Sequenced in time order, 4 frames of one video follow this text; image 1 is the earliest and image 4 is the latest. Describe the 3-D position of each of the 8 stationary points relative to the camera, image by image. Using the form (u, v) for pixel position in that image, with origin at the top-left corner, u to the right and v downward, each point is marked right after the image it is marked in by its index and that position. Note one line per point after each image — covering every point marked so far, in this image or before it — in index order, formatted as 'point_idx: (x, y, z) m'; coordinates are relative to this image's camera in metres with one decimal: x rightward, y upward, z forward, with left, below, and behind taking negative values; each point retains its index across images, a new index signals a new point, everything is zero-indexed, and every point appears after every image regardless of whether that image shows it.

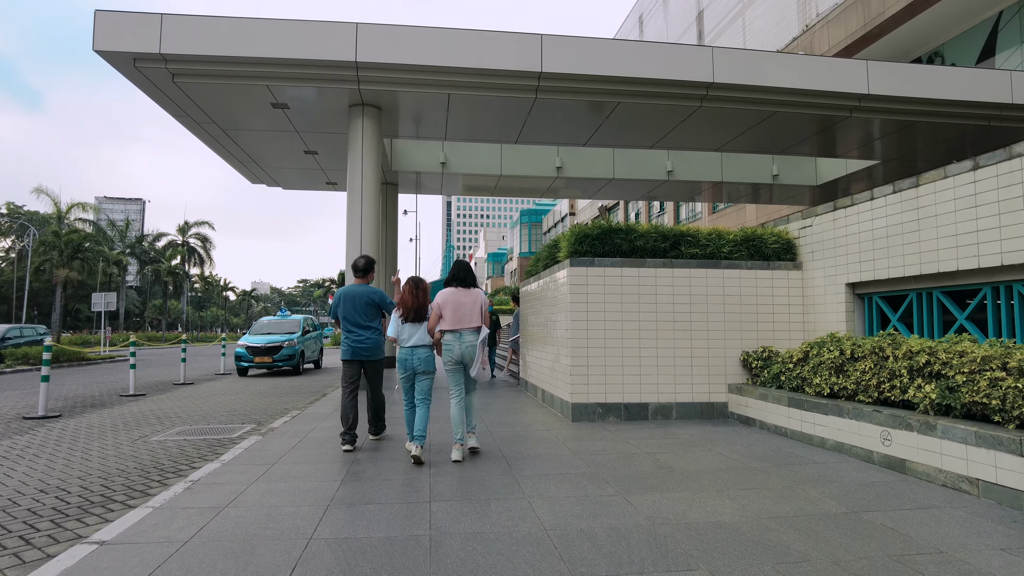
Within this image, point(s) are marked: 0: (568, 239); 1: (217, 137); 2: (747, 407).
0: (+0.6, +0.6, +7.6) m
1: (-6.3, +3.3, +13.9) m
2: (+2.5, -1.3, +6.9) m
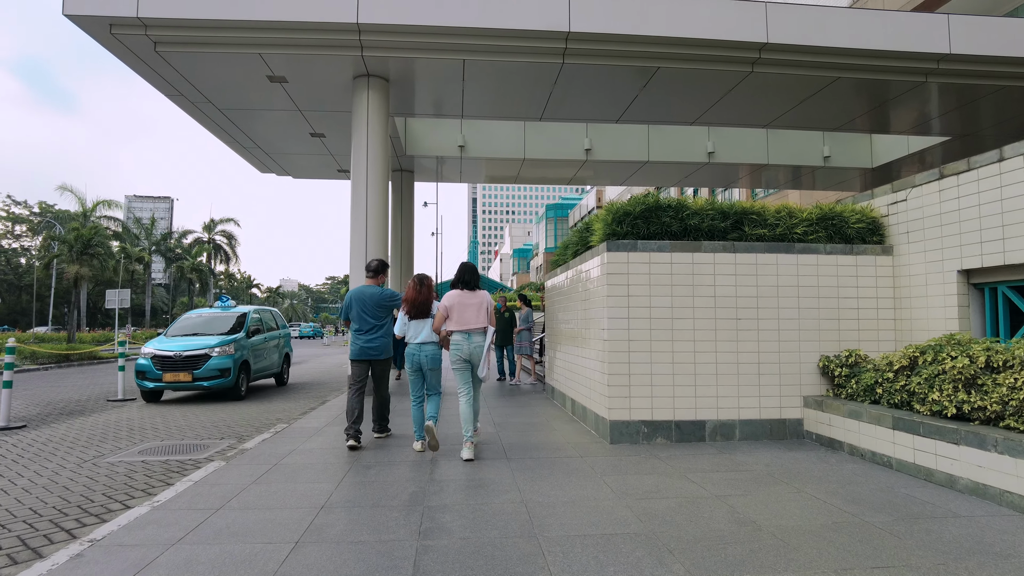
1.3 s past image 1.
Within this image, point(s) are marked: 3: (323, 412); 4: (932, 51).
0: (+0.9, +0.7, +6.2) m
1: (-5.8, +3.4, +12.9) m
2: (+2.7, -1.2, +5.5) m
3: (-2.3, -1.5, +8.1) m
4: (+6.4, +3.6, +9.9) m
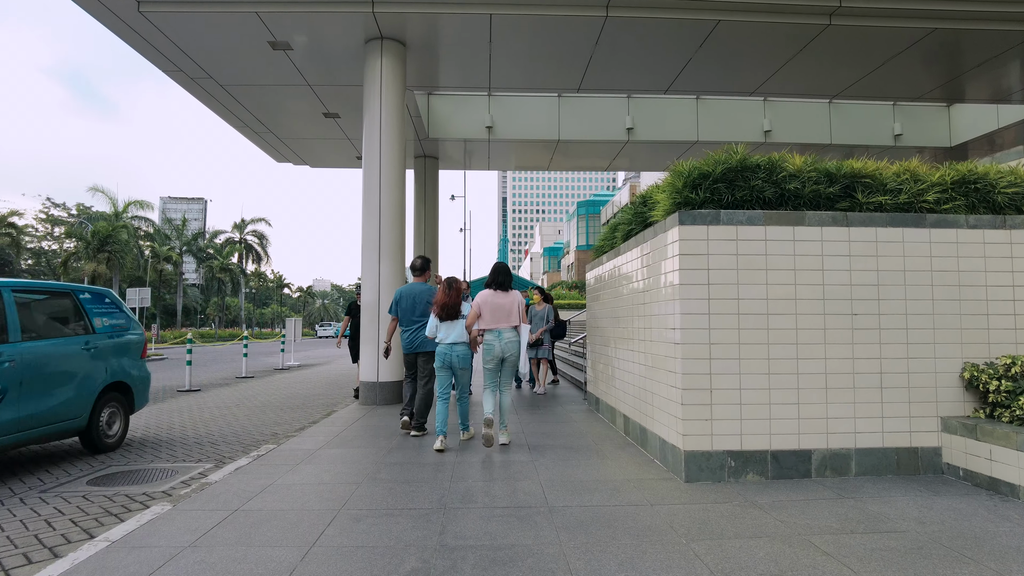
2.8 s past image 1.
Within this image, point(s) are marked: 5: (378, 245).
0: (+1.2, +0.8, +4.8) m
1: (-5.2, +3.5, +11.7) m
2: (+3.0, -1.1, +4.0) m
3: (-2.0, -1.4, +6.8) m
4: (+6.9, +3.7, +8.3) m
5: (-1.9, +0.6, +9.1) m
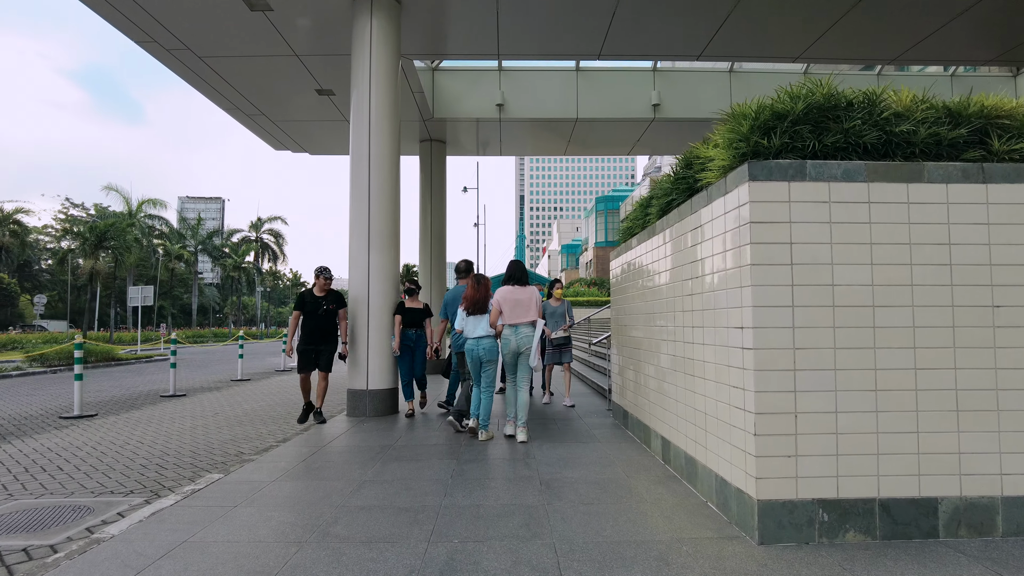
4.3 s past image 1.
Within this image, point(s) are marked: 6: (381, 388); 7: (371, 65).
0: (+1.2, +0.8, +3.5) m
1: (-5.0, +3.5, +10.6) m
2: (+3.0, -1.0, +2.7) m
3: (-1.9, -1.4, +5.6) m
4: (+6.9, +3.9, +6.8) m
5: (-1.8, +0.7, +7.9) m
6: (-1.5, -1.2, +7.7) m
7: (-1.7, +2.7, +8.2) m
